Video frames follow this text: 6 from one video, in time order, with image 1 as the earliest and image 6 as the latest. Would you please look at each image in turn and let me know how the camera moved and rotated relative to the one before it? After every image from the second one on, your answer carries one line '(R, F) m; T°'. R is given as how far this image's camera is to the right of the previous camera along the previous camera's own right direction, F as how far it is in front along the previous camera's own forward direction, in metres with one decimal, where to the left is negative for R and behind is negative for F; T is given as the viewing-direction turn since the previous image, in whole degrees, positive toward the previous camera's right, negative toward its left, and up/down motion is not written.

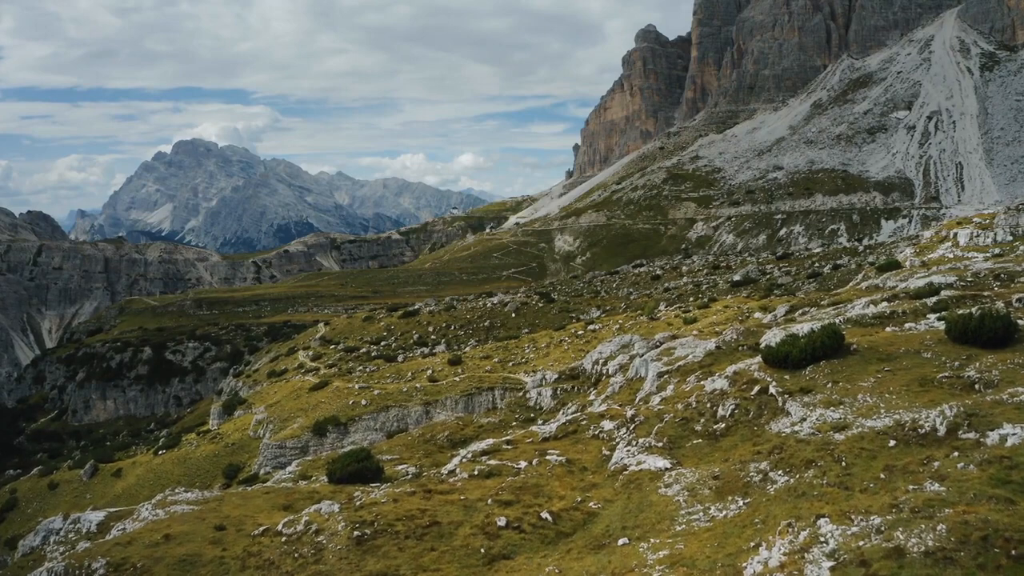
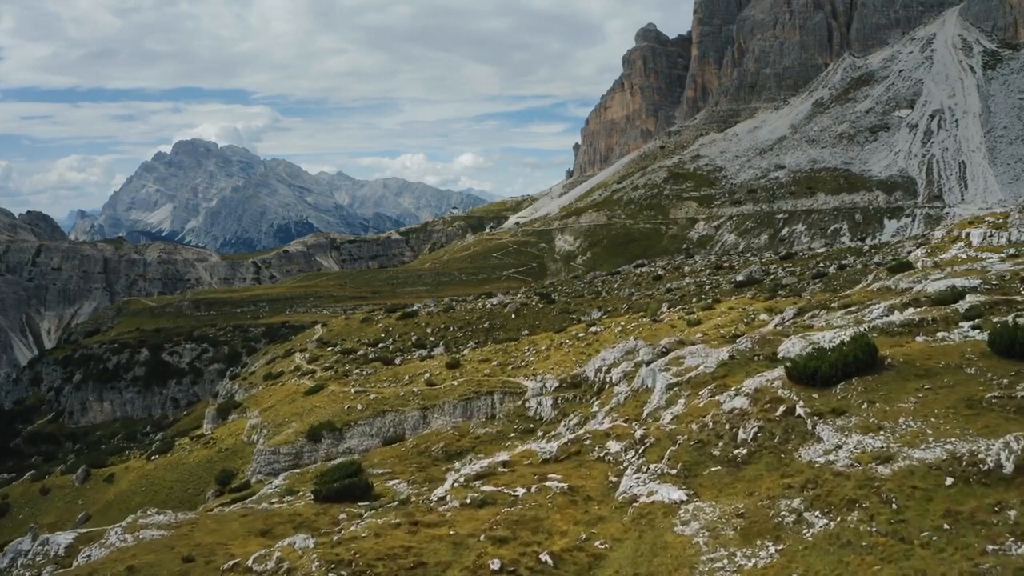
(+0.1, +1.8) m; 0°
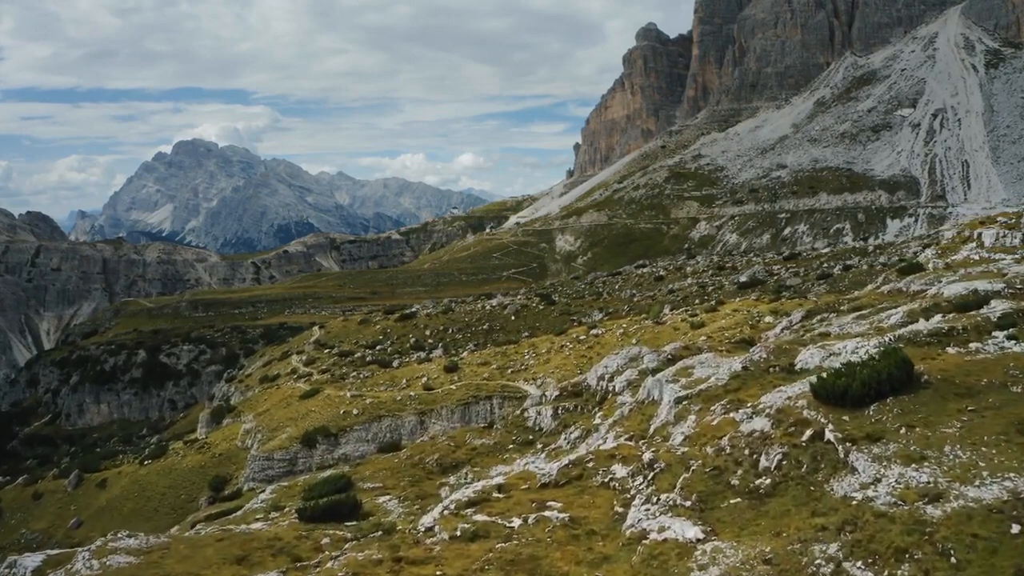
(+0.1, +1.6) m; 0°
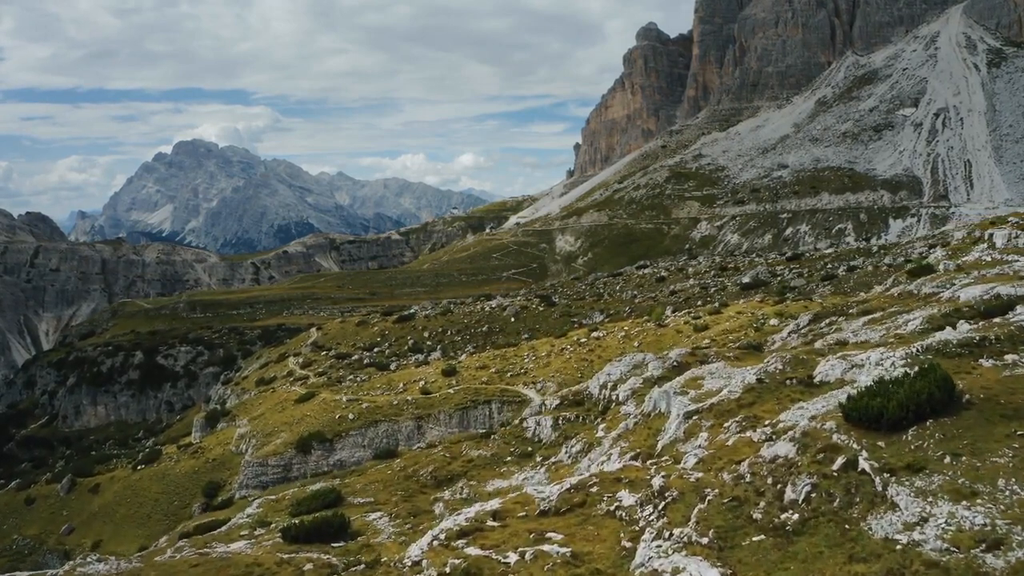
(+0.1, +1.5) m; 0°
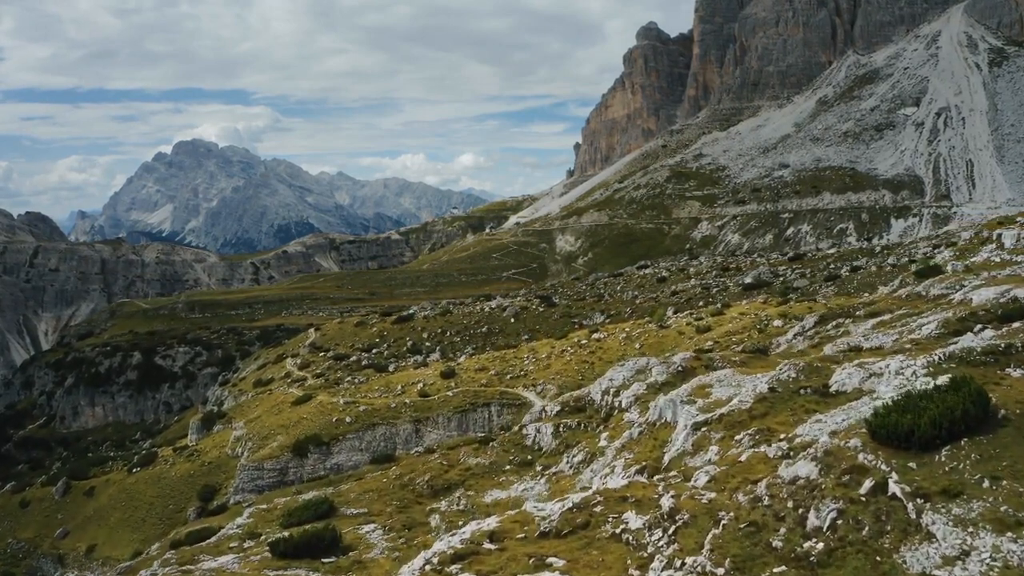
(0.0, +1.0) m; 0°
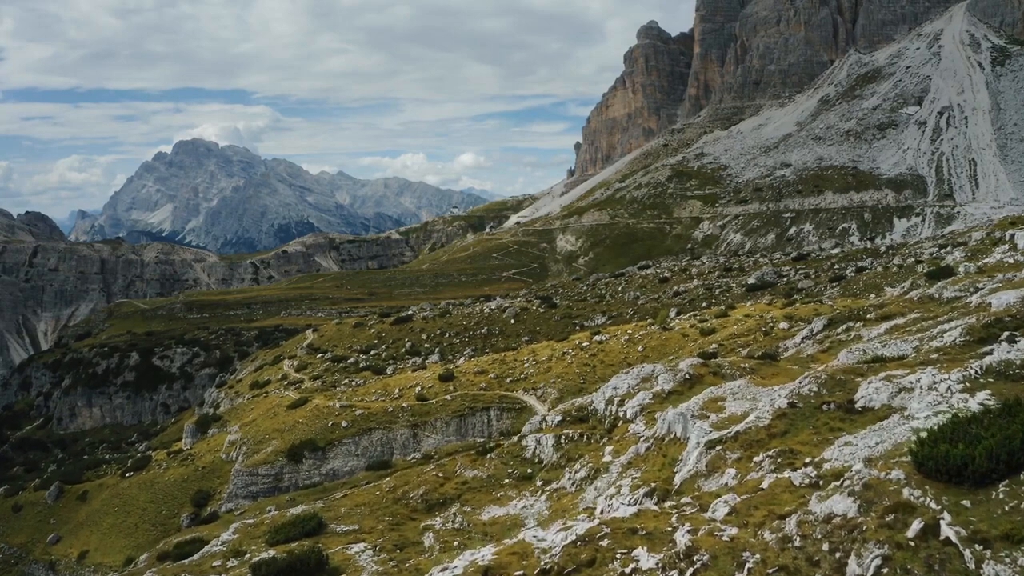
(+0.1, +1.4) m; 0°
